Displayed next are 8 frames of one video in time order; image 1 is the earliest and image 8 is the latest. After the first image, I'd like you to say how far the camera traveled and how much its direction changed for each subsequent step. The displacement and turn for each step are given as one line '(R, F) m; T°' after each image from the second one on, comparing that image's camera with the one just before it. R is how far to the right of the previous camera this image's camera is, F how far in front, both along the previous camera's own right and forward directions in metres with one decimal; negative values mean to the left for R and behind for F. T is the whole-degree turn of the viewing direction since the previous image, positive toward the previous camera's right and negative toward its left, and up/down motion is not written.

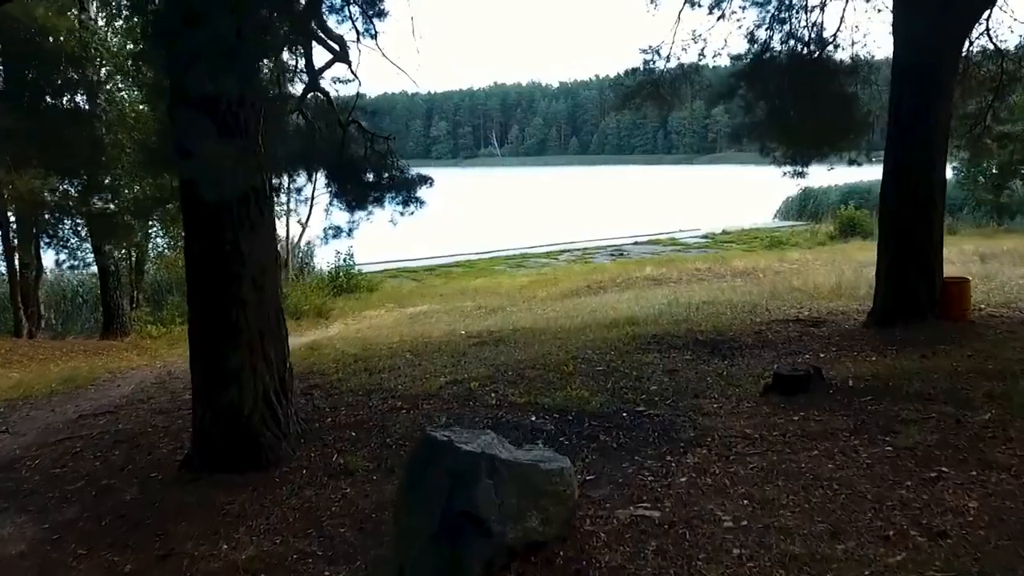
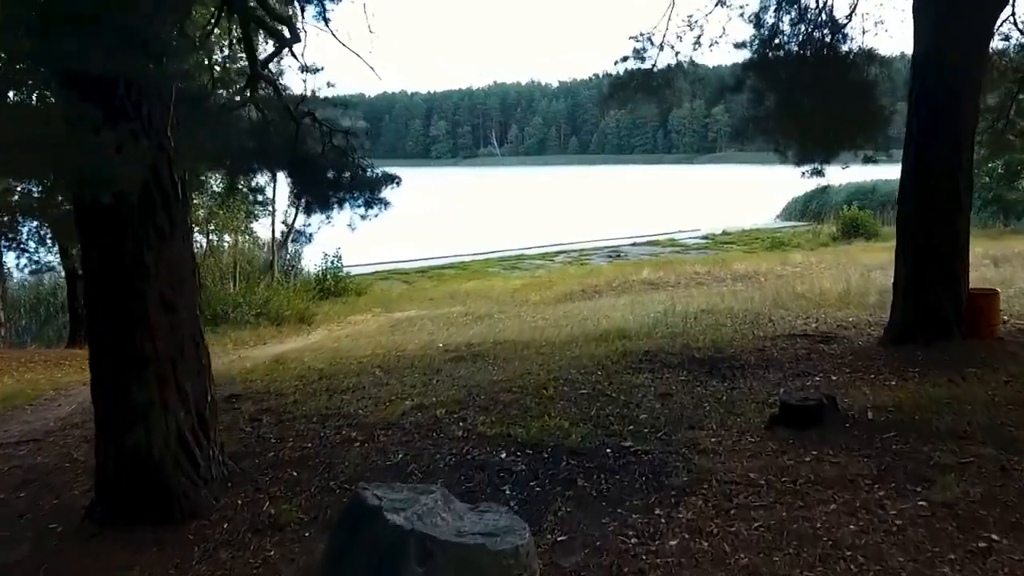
(+0.1, +0.6) m; 0°
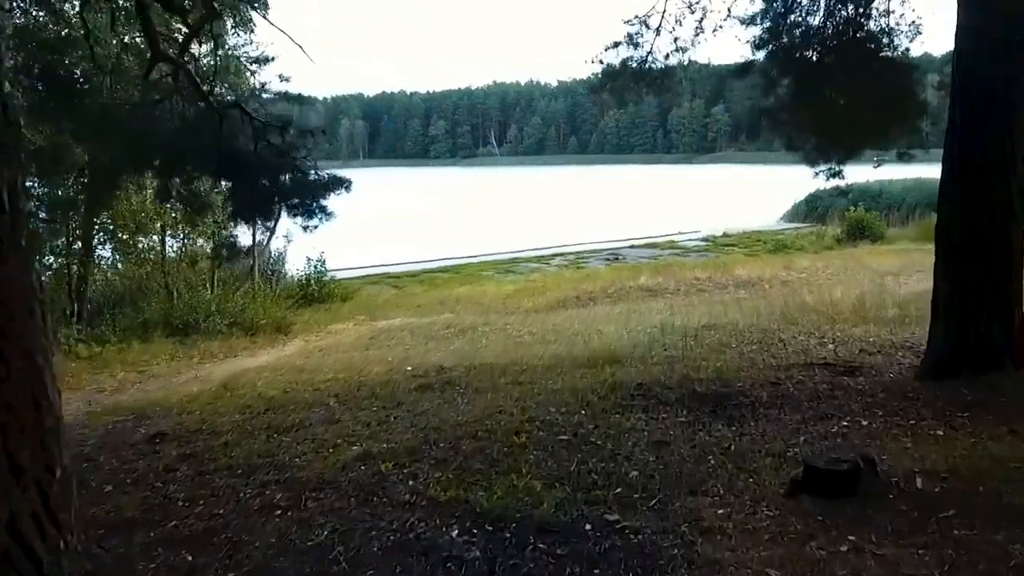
(+0.1, +0.8) m; 0°
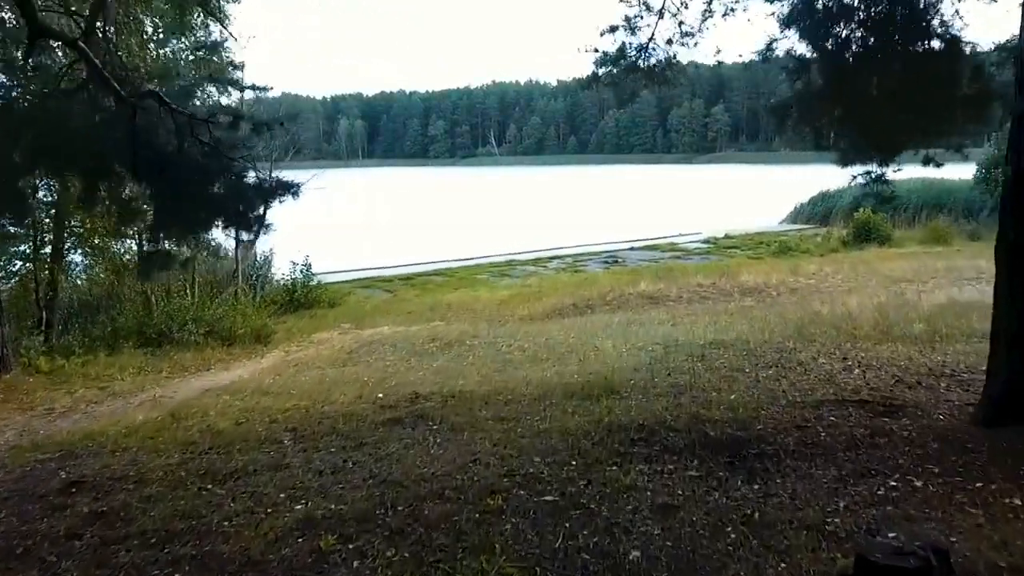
(+0.1, +0.7) m; 0°
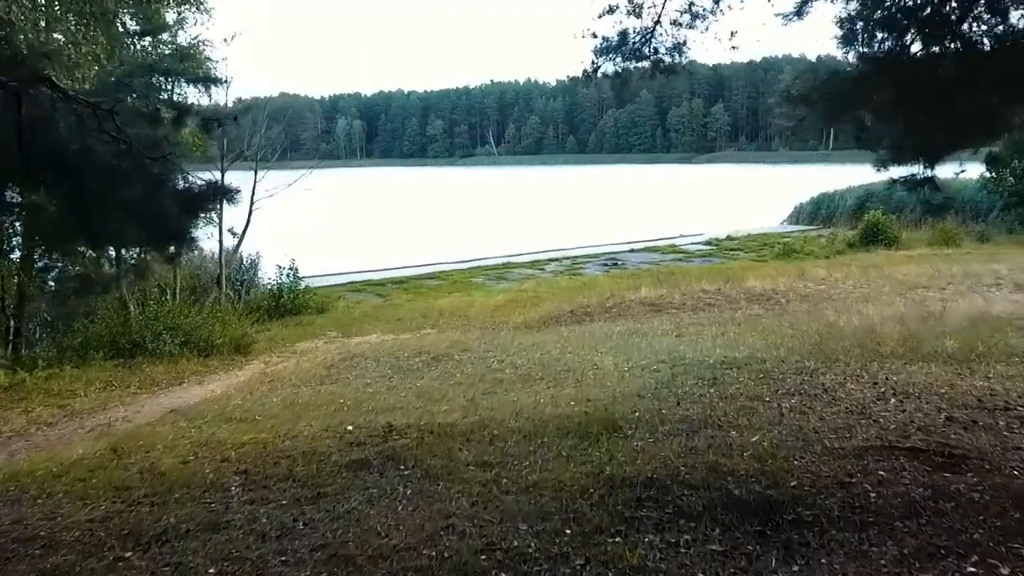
(0.0, +0.7) m; 0°
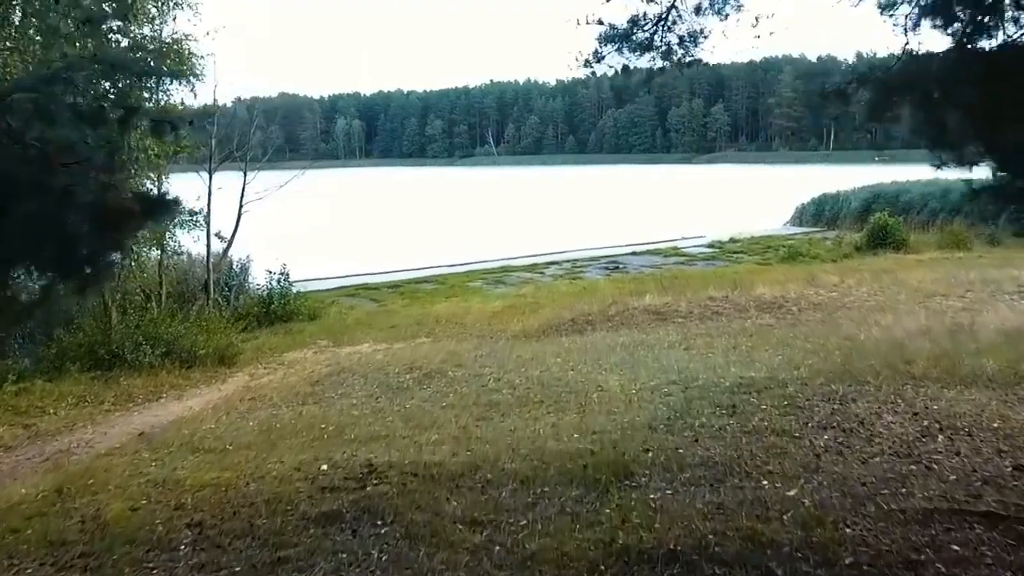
(0.0, +0.6) m; 0°
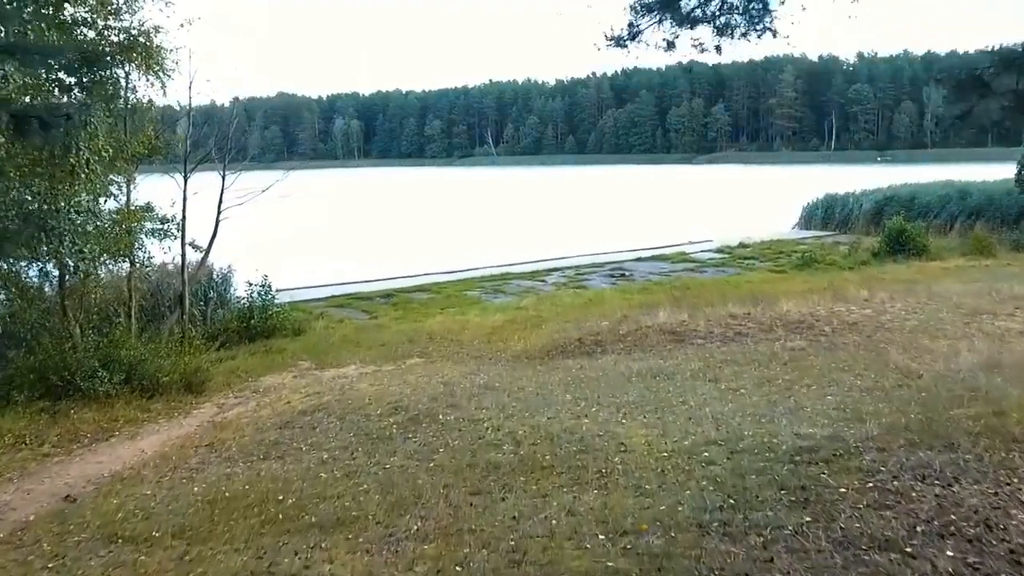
(0.0, +1.1) m; 0°
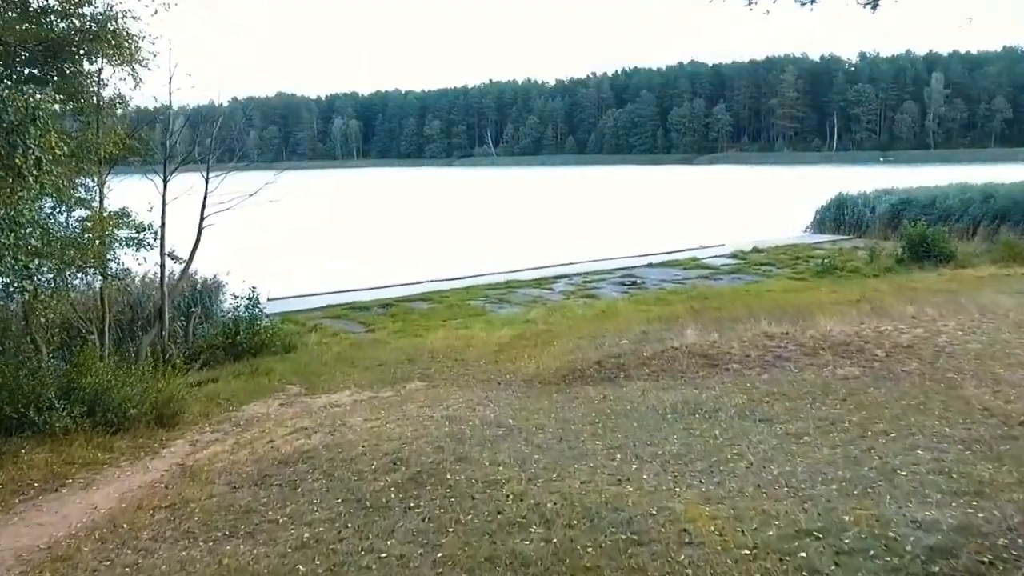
(-0.1, +1.1) m; 0°
